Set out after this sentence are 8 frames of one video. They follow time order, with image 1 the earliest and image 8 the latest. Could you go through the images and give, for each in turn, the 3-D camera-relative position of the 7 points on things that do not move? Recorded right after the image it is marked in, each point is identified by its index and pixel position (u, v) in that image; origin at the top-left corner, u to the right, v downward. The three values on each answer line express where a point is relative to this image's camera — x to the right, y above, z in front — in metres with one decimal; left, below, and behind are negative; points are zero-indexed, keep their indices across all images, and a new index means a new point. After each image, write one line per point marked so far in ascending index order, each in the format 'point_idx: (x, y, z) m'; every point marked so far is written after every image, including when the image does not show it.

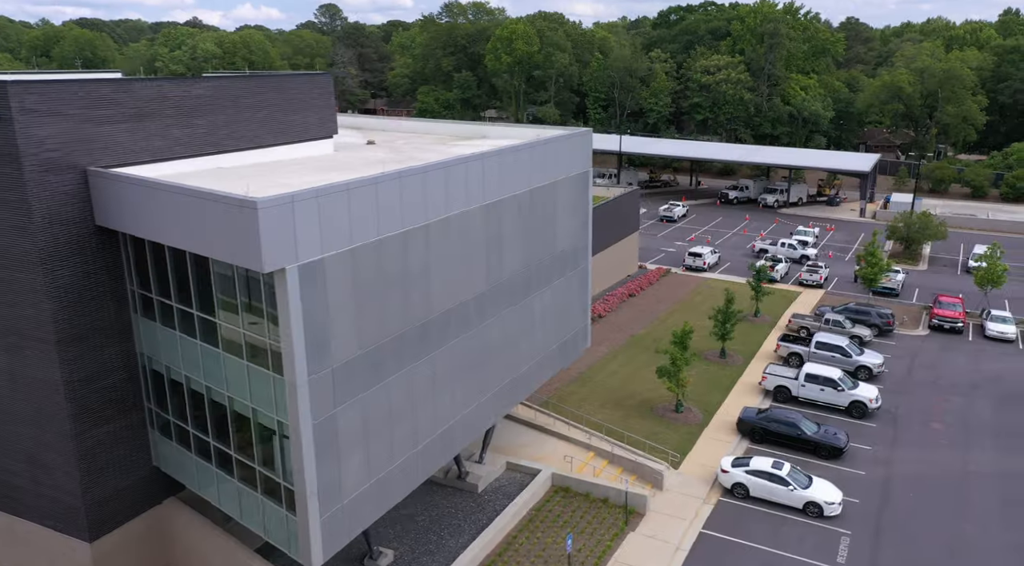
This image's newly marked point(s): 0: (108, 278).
0: (-9.9, +0.1, +18.8) m
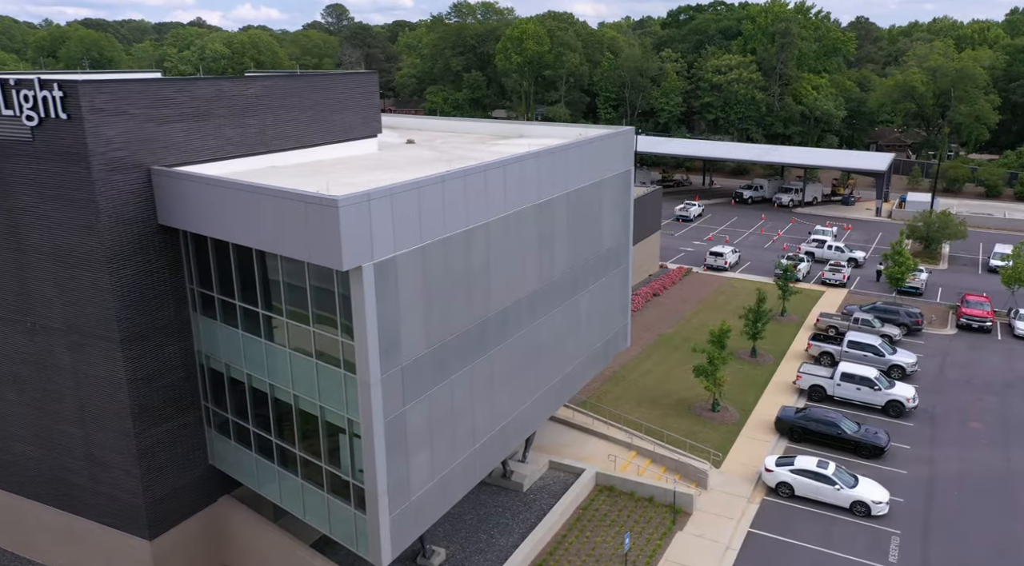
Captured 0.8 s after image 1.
0: (-8.4, +0.1, +18.8) m
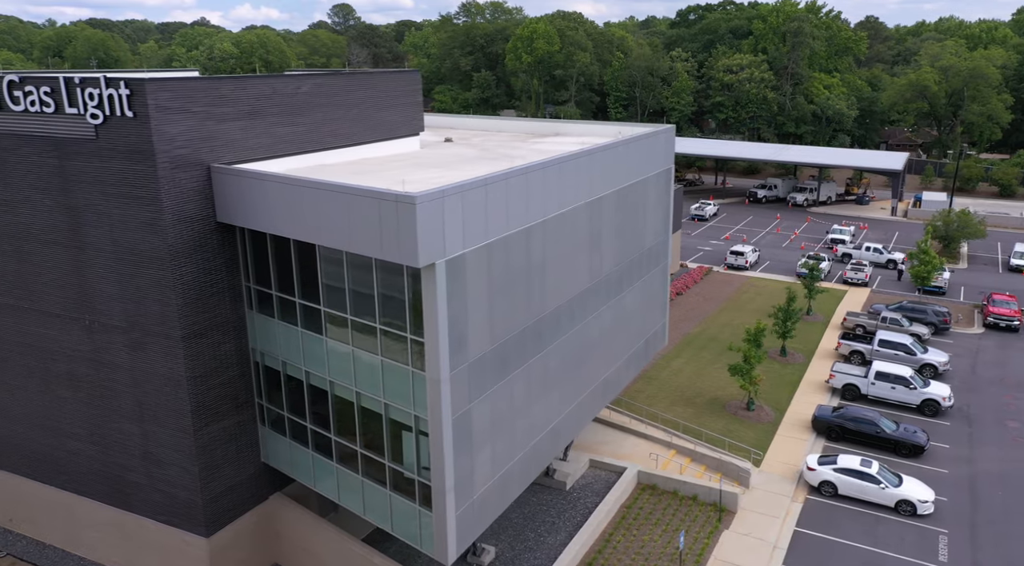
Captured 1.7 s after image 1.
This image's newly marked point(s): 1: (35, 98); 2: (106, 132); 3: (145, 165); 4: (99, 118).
0: (-7.0, +0.2, +18.8) m
1: (-11.1, +4.3, +18.1) m
2: (-9.1, +3.4, +17.3) m
3: (-8.1, +2.6, +17.0) m
4: (-9.2, +3.7, +17.2) m
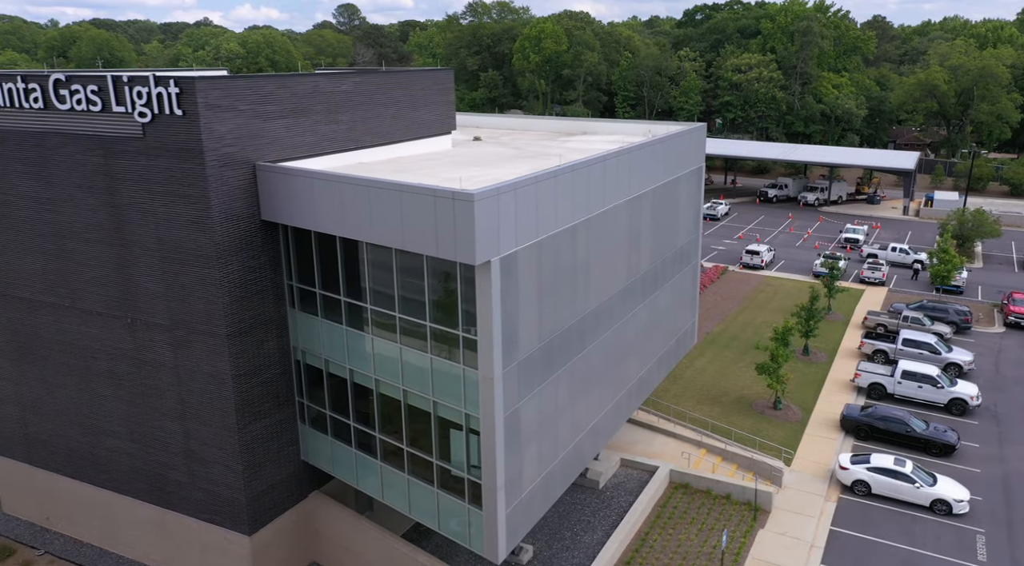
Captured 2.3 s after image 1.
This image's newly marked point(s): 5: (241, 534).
0: (-5.9, +0.2, +18.8) m
1: (-10.0, +4.3, +18.1) m
2: (-8.0, +3.4, +17.3) m
3: (-7.1, +2.6, +17.0) m
4: (-8.1, +3.7, +17.2) m
5: (-6.8, -6.3, +19.5) m
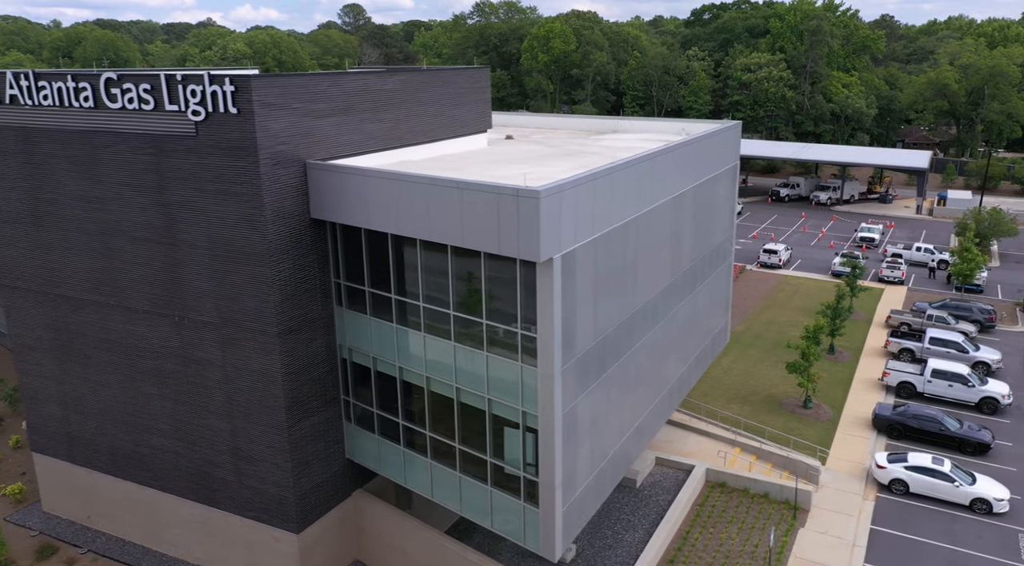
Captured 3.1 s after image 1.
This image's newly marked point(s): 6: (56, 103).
0: (-4.7, +0.3, +18.8) m
1: (-8.8, +4.4, +18.1) m
2: (-6.8, +3.5, +17.3) m
3: (-5.9, +2.7, +17.0) m
4: (-6.9, +3.8, +17.2) m
5: (-5.6, -6.3, +19.5) m
6: (-11.3, +4.5, +19.2) m
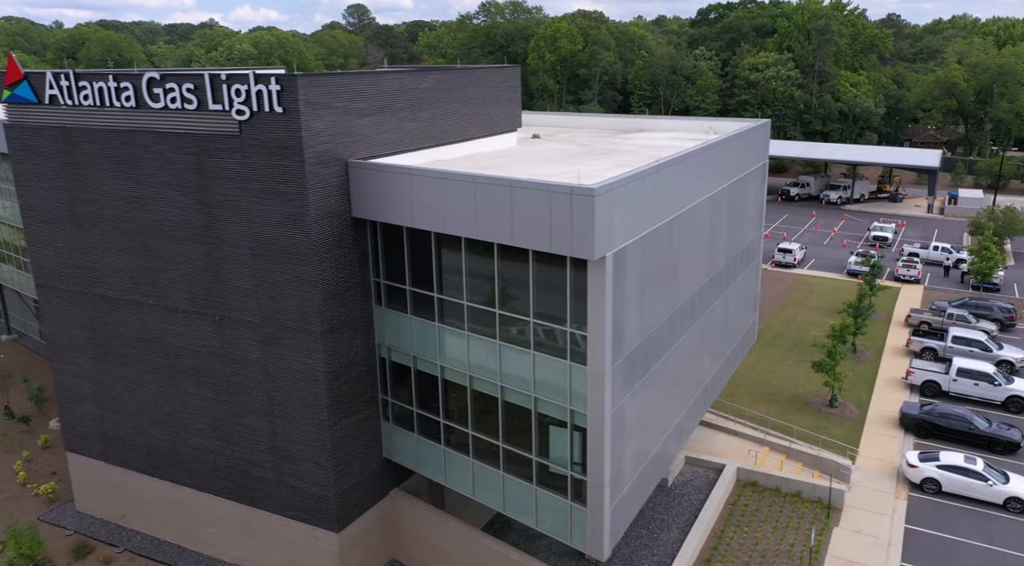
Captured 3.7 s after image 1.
0: (-3.7, +0.3, +18.8) m
1: (-7.9, +4.4, +18.1) m
2: (-5.8, +3.5, +17.3) m
3: (-4.9, +2.7, +17.0) m
4: (-5.9, +3.8, +17.2) m
5: (-4.6, -6.3, +19.5) m
6: (-10.3, +4.5, +19.2) m
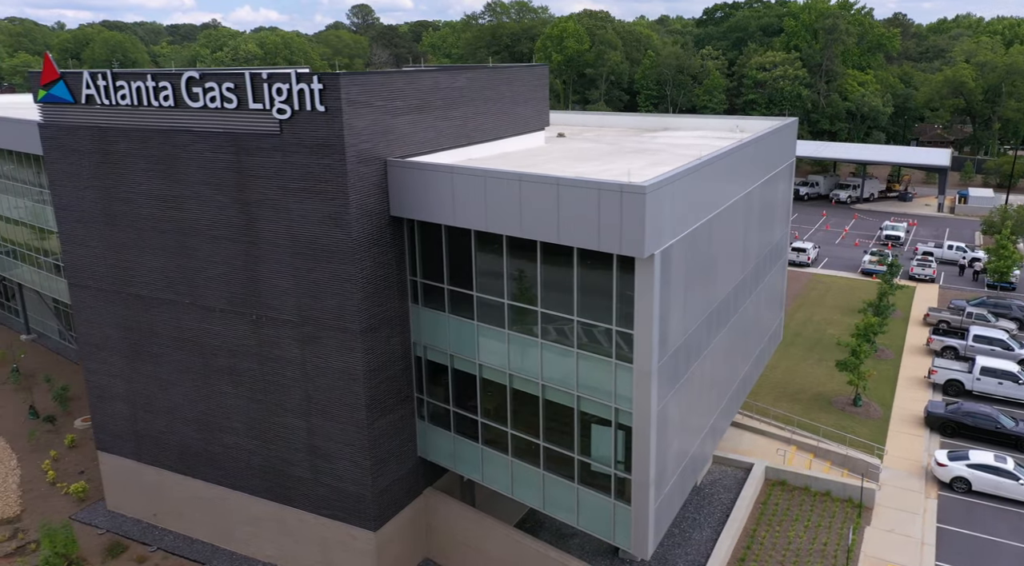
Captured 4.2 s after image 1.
0: (-2.8, +0.3, +18.8) m
1: (-6.9, +4.4, +18.1) m
2: (-4.9, +3.5, +17.3) m
3: (-4.0, +2.8, +17.0) m
4: (-5.0, +3.8, +17.2) m
5: (-3.7, -6.2, +19.5) m
6: (-9.4, +4.5, +19.2) m
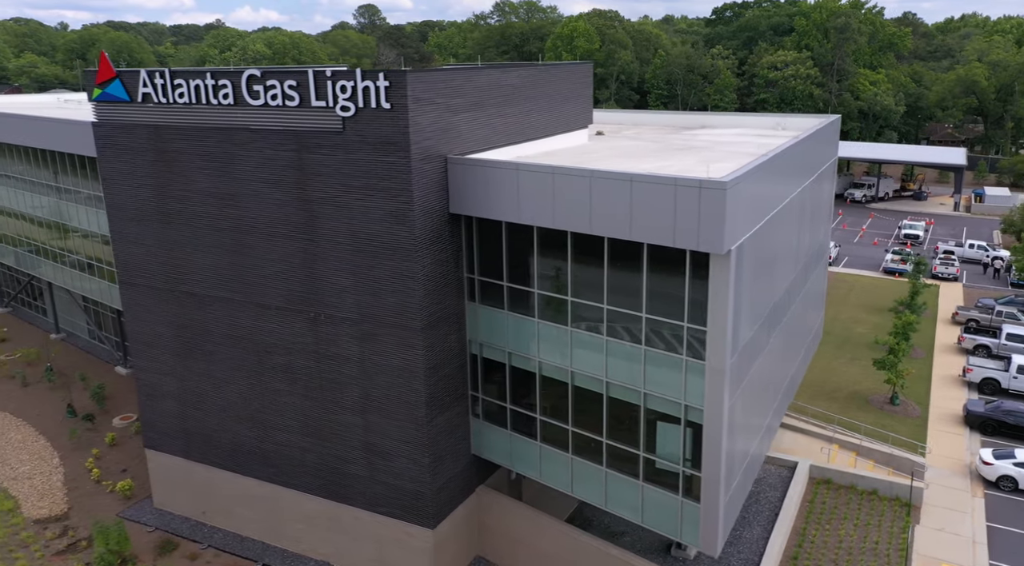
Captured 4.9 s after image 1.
0: (-1.4, +0.4, +18.8) m
1: (-5.5, +4.5, +18.1) m
2: (-3.5, +3.6, +17.3) m
3: (-2.5, +2.8, +17.0) m
4: (-3.6, +3.9, +17.2) m
5: (-2.2, -6.2, +19.4) m
6: (-8.0, +4.6, +19.2) m
